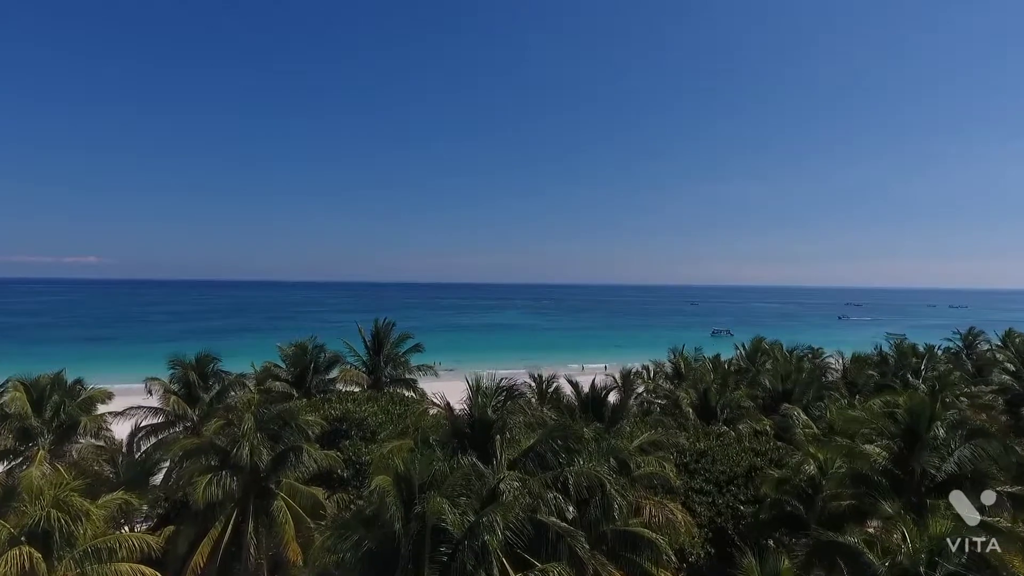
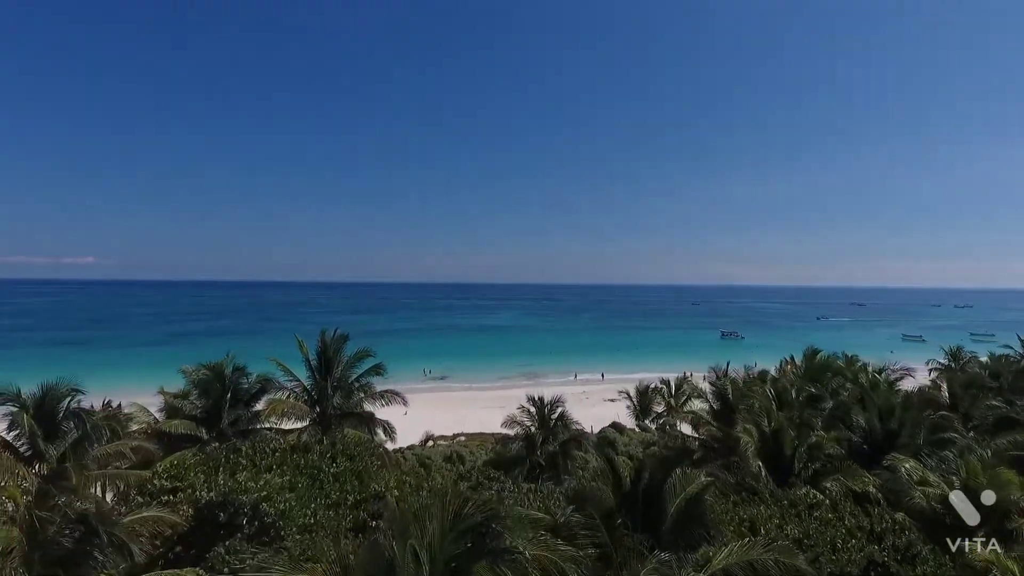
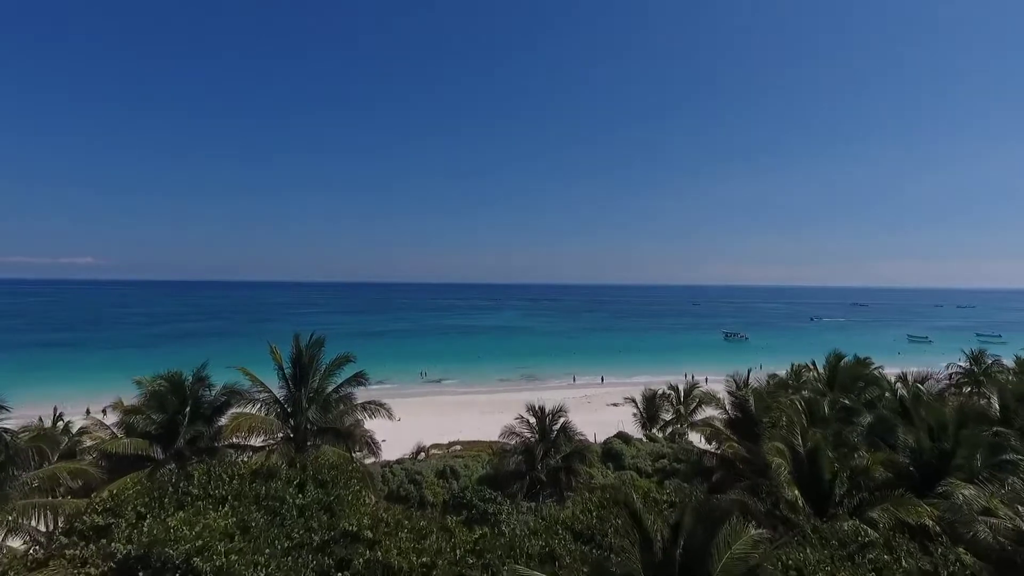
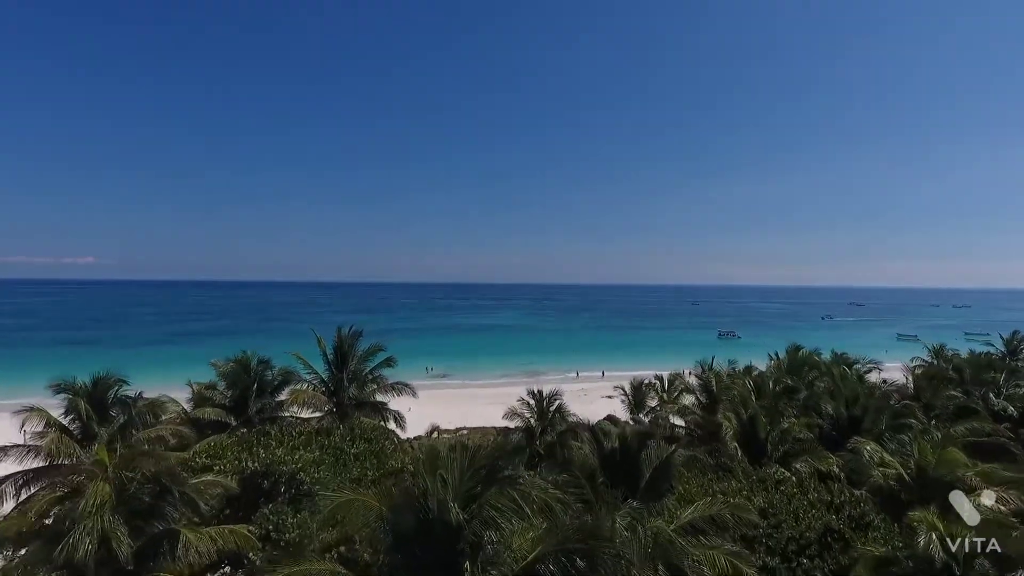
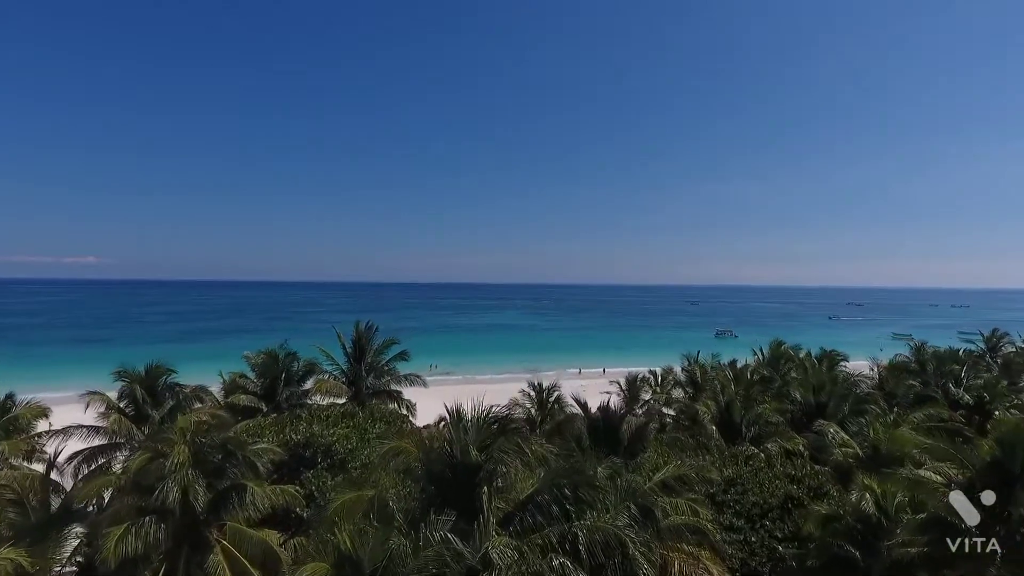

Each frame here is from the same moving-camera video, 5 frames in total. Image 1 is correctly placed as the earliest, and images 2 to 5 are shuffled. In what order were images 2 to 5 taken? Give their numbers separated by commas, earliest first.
5, 4, 2, 3
